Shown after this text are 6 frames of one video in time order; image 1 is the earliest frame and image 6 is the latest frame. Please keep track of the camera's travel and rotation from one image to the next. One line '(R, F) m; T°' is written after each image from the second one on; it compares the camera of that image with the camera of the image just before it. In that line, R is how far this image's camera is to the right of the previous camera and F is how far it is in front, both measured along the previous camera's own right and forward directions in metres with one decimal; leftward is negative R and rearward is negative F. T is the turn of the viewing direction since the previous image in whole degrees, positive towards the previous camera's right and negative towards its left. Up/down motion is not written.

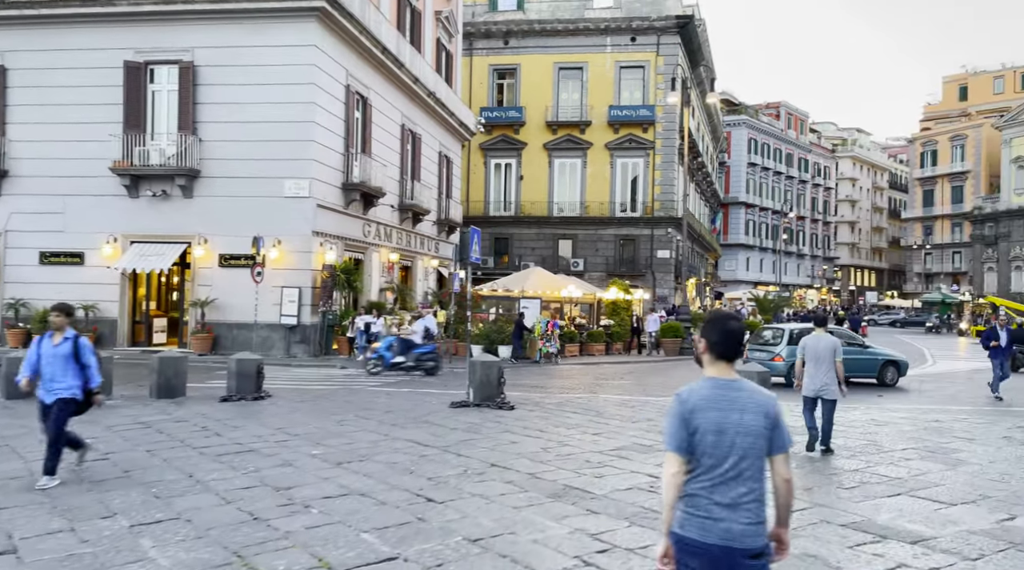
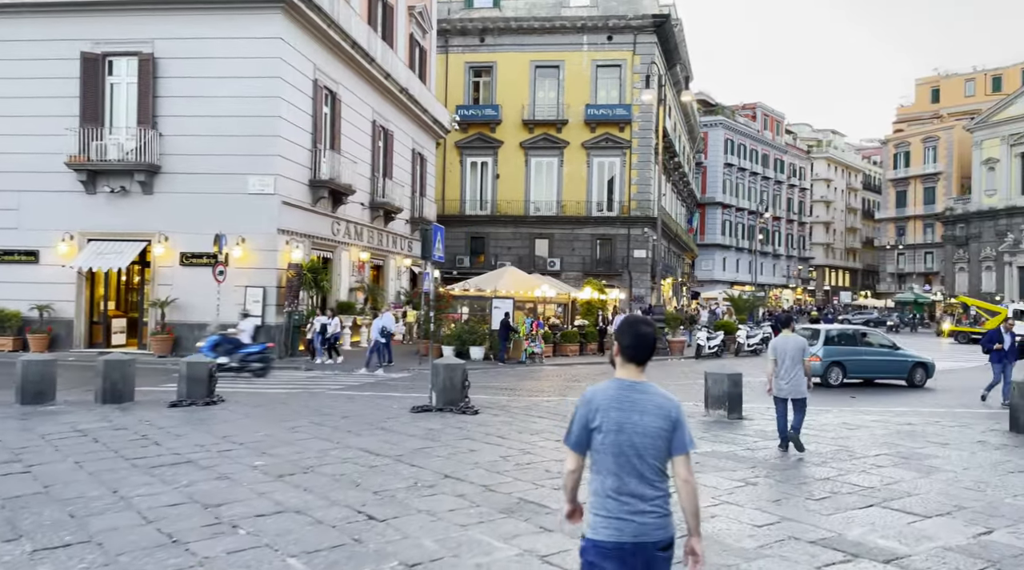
(+0.2, +0.4) m; +1°
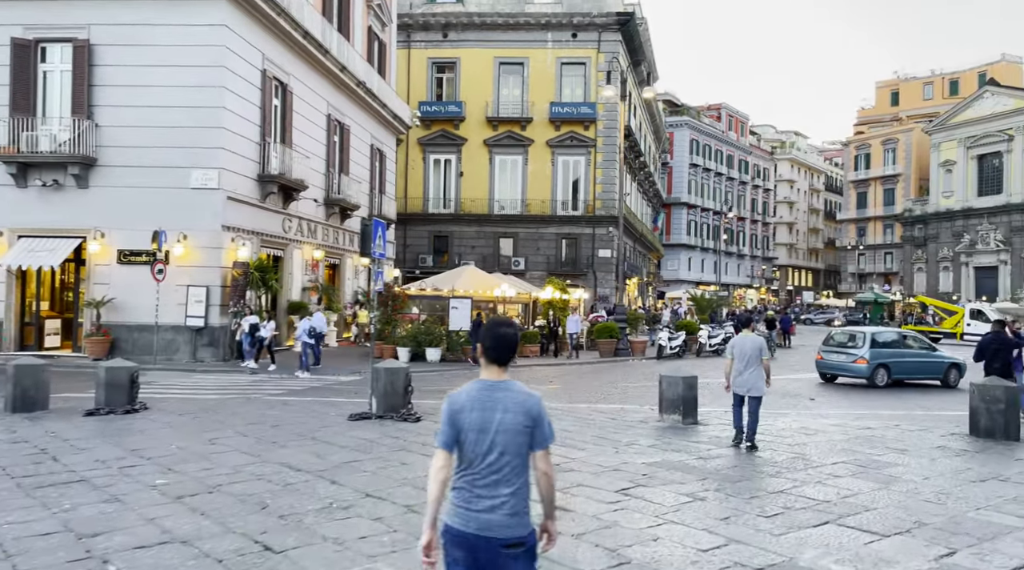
(+0.3, +0.6) m; +2°
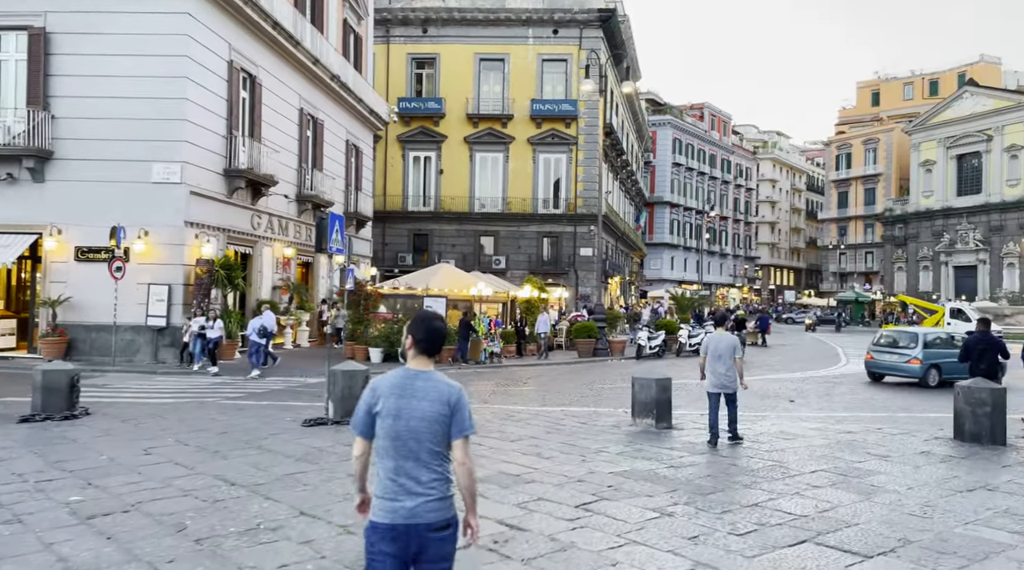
(+0.2, +0.6) m; +1°
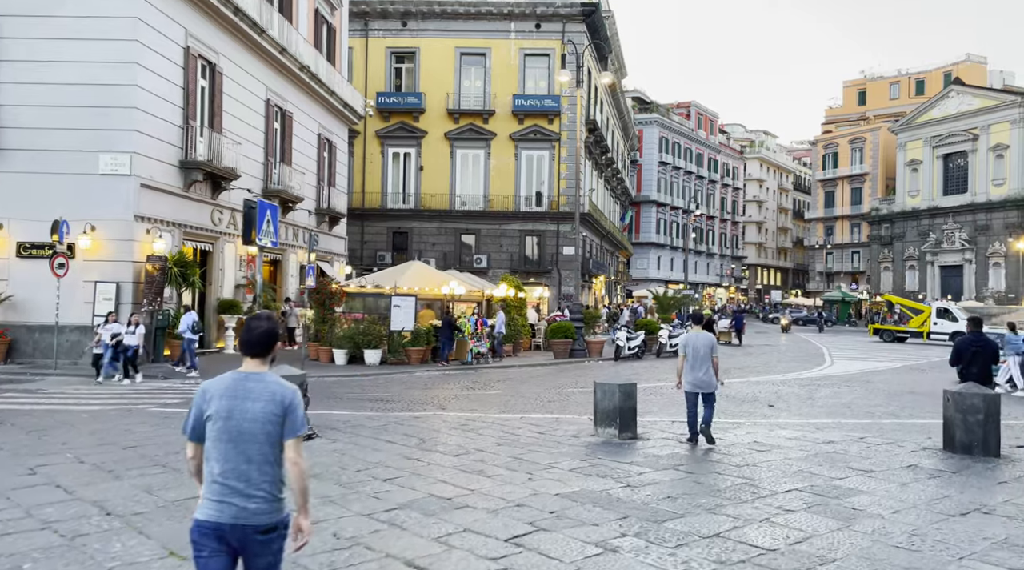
(+0.4, +1.0) m; +1°
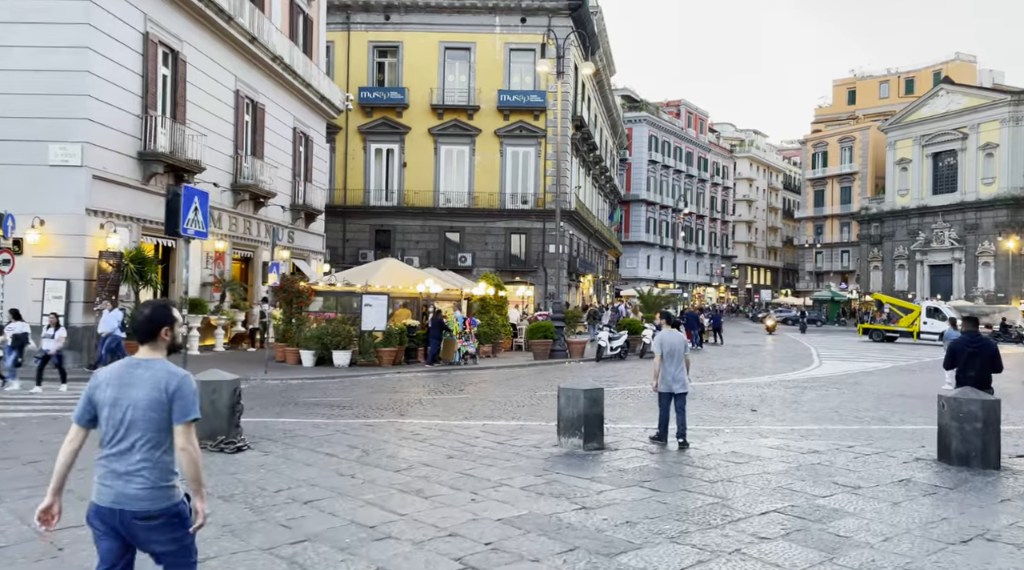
(+0.4, +0.9) m; +1°
